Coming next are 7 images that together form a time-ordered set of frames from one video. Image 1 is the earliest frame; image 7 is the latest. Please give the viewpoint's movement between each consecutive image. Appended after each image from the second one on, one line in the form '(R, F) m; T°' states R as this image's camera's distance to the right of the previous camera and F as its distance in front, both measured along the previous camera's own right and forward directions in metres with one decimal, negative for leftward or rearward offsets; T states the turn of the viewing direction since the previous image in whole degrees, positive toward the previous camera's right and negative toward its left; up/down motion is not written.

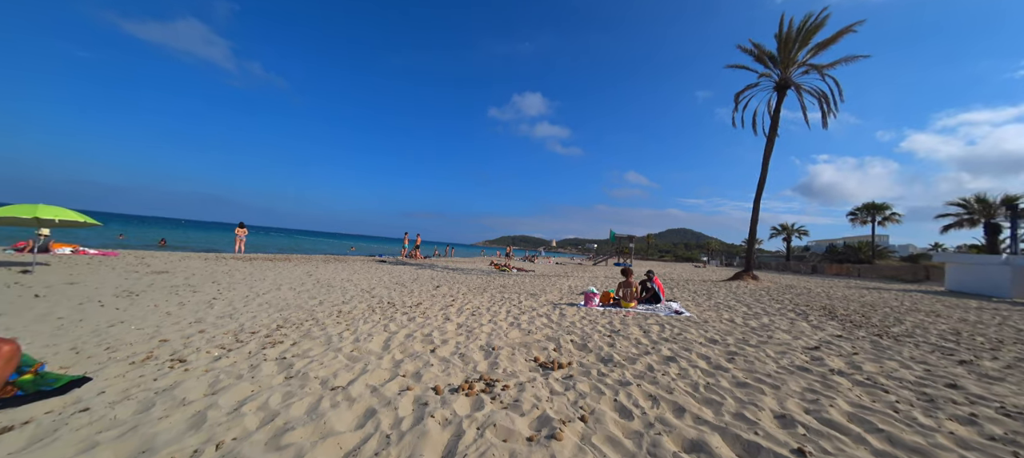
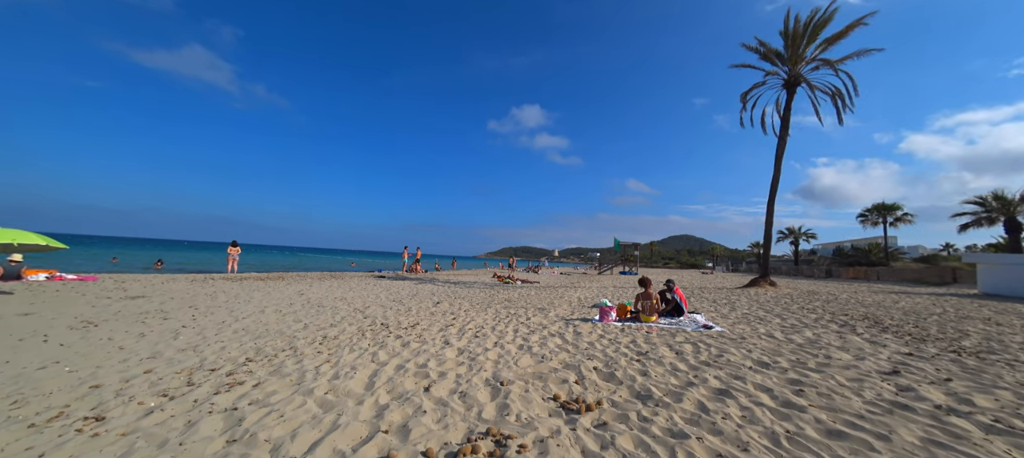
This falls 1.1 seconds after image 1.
(-0.1, +0.7) m; 0°
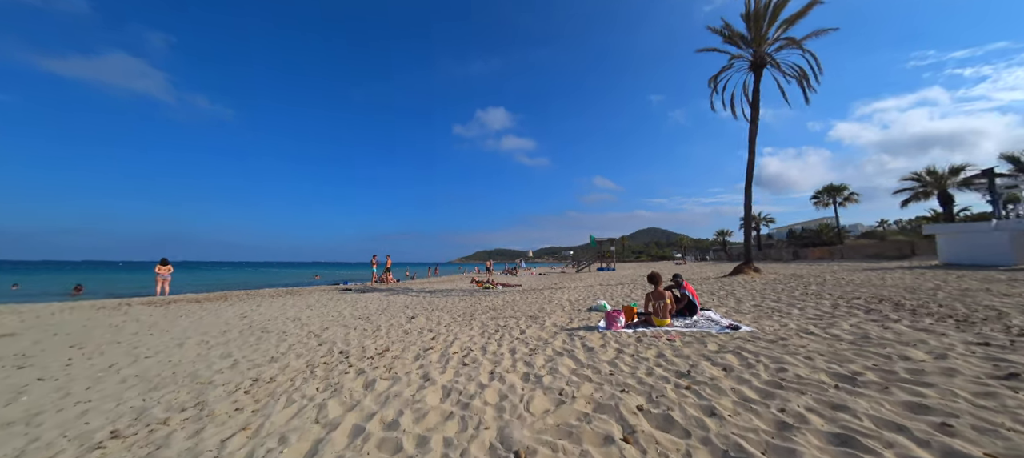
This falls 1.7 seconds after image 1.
(-0.2, +1.1) m; +5°
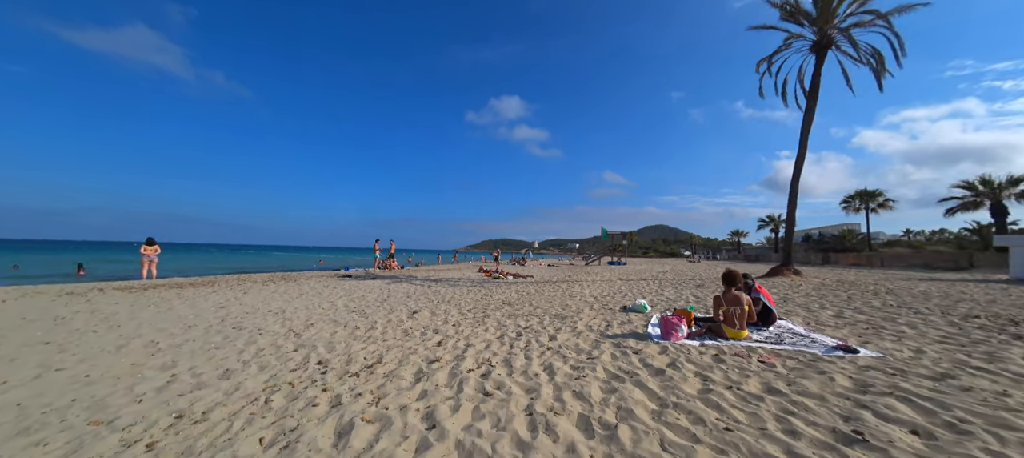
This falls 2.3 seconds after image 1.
(-0.4, +1.3) m; -1°
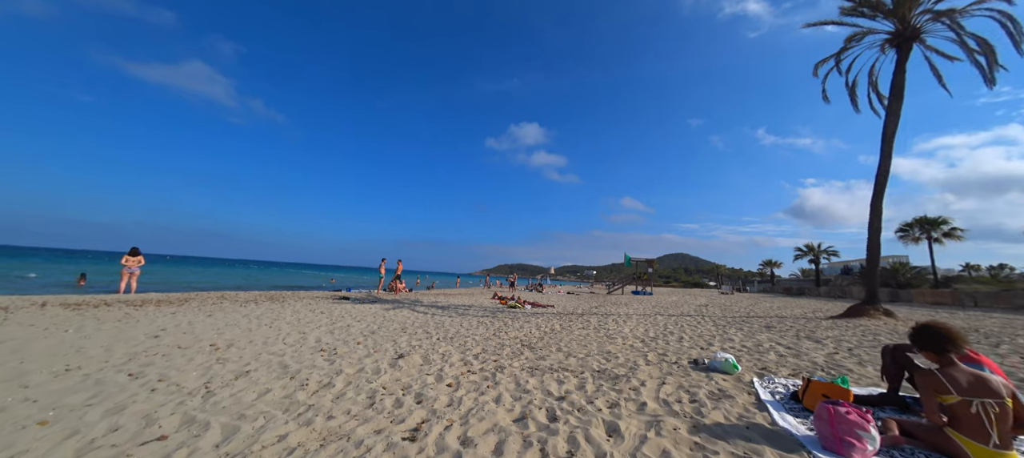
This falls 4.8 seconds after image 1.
(-0.1, +1.9) m; -3°
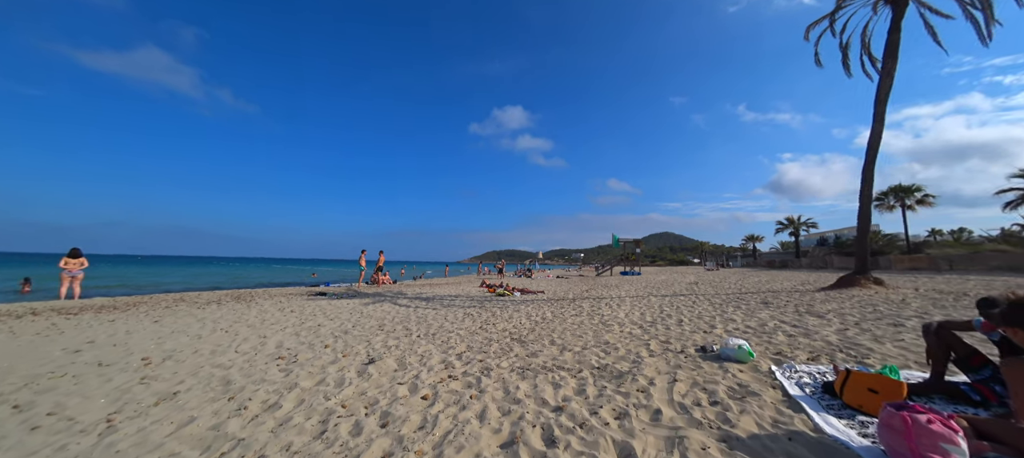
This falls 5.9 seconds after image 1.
(+0.1, +0.7) m; +2°
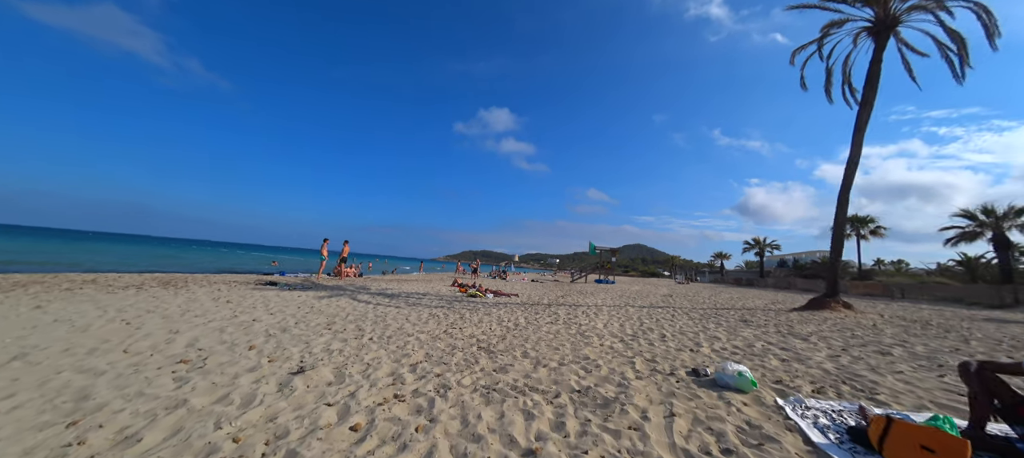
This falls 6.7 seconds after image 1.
(0.0, +0.7) m; +4°
